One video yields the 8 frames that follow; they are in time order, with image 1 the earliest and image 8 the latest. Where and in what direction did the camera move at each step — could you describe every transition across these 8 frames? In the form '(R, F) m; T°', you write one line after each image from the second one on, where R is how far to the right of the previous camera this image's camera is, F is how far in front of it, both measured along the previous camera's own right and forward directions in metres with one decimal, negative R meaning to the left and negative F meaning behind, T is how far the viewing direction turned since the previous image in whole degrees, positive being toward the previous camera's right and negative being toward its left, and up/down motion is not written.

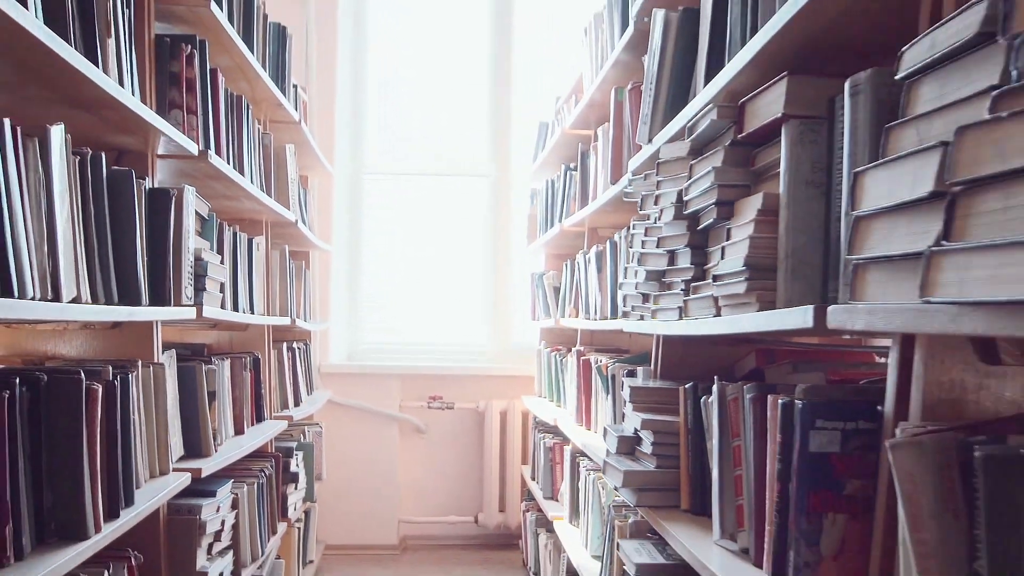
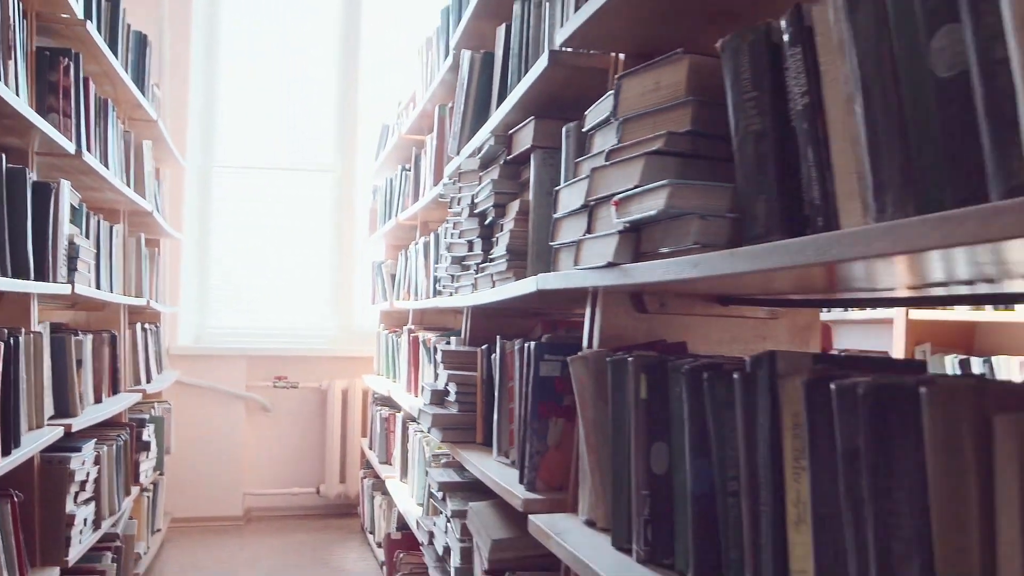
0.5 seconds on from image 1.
(0.0, -0.4) m; +9°
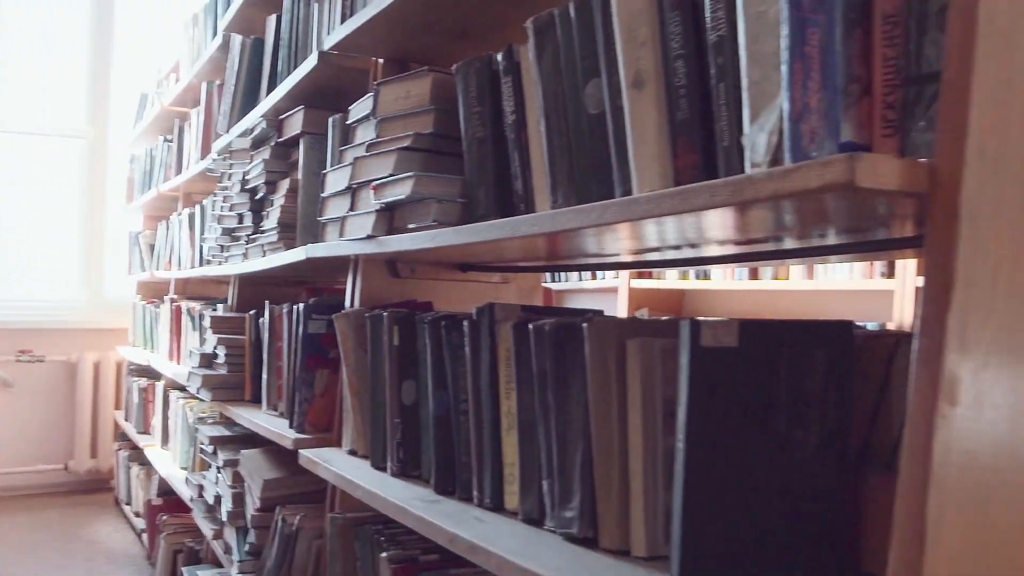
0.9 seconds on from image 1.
(0.0, -0.2) m; +14°
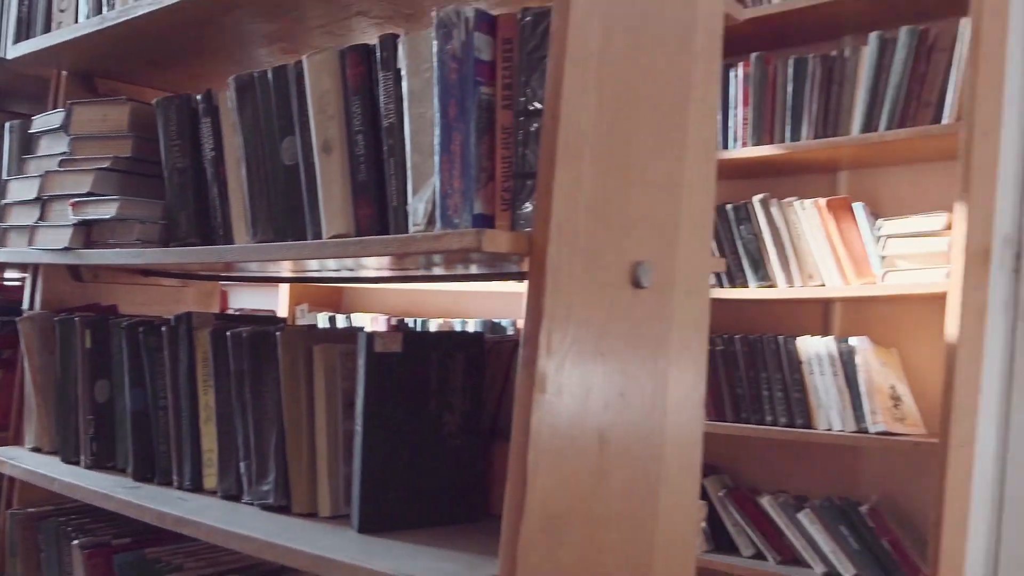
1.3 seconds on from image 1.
(-0.1, -0.2) m; +21°
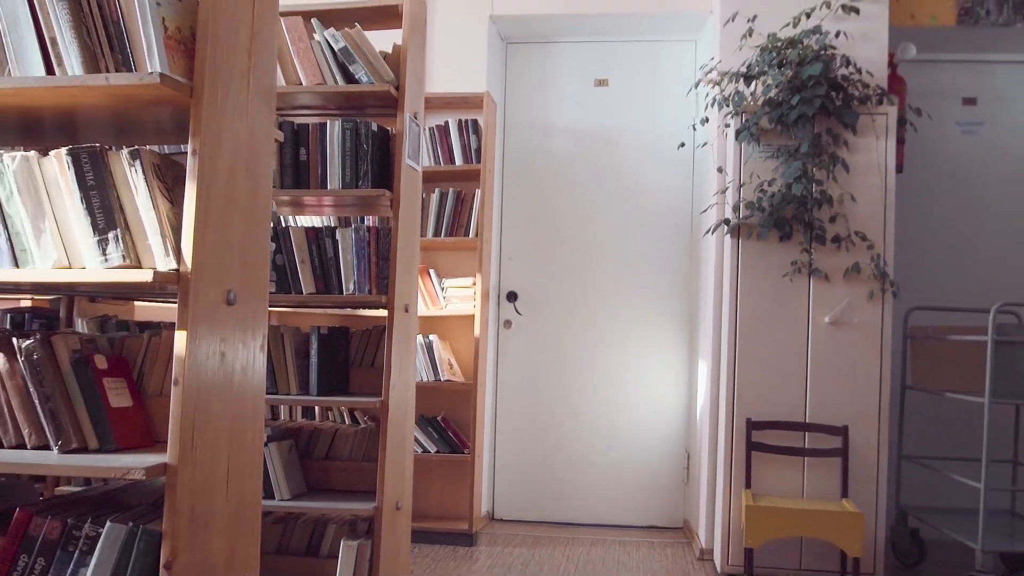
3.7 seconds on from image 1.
(-1.0, -1.6) m; +31°
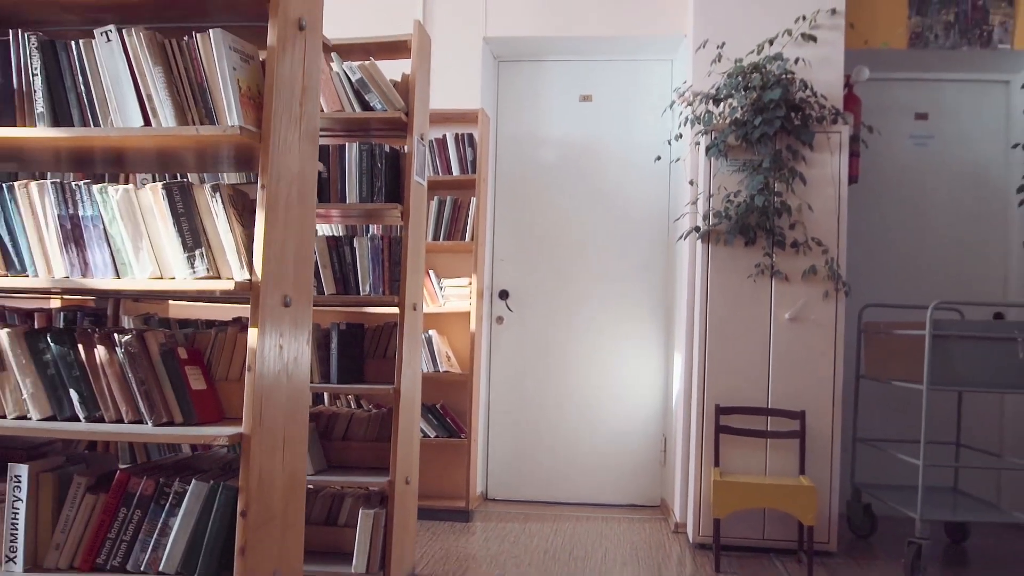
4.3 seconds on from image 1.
(0.0, -0.4) m; +1°
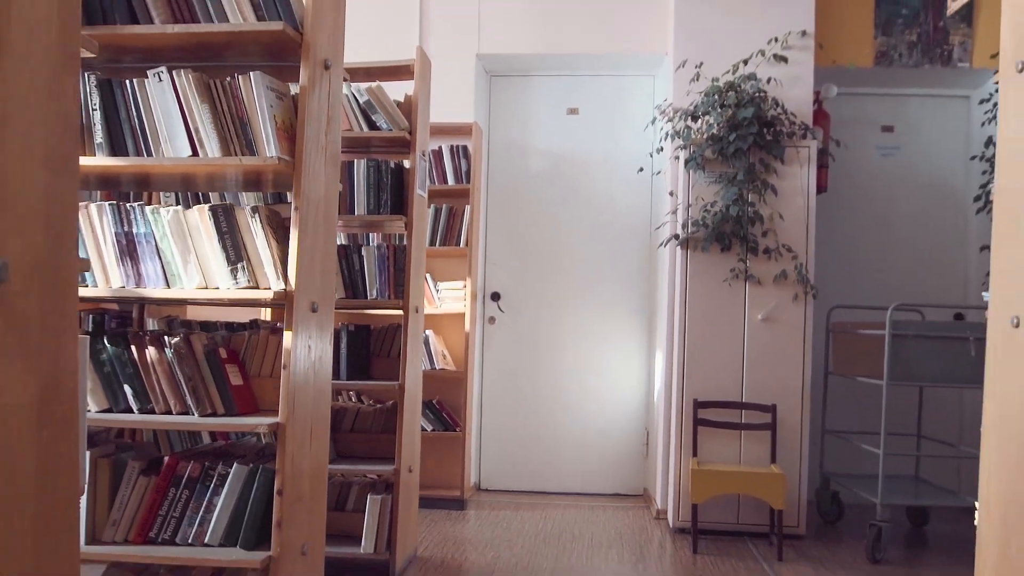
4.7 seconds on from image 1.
(0.0, -0.3) m; +1°
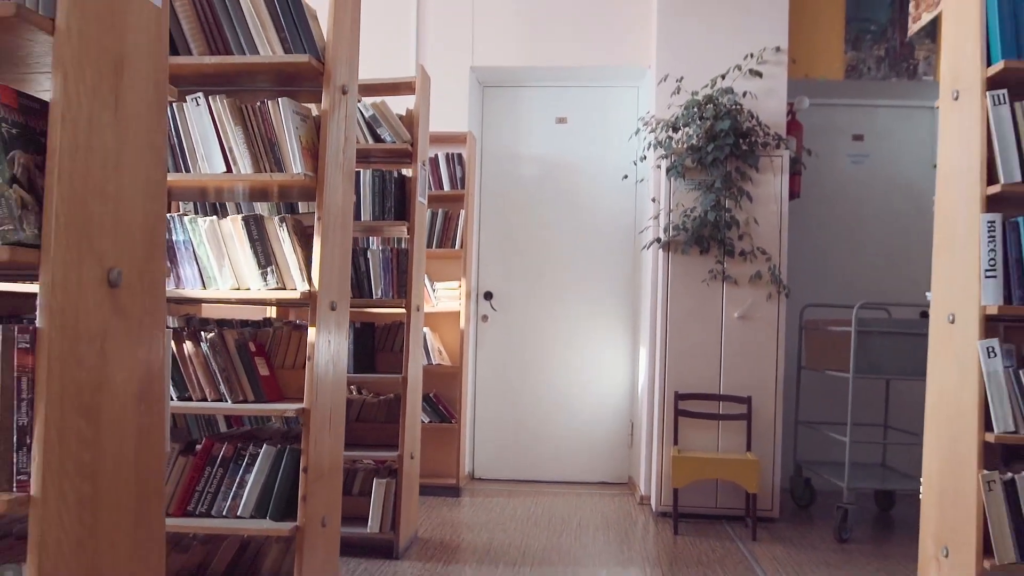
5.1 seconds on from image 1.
(0.0, -0.3) m; +1°
